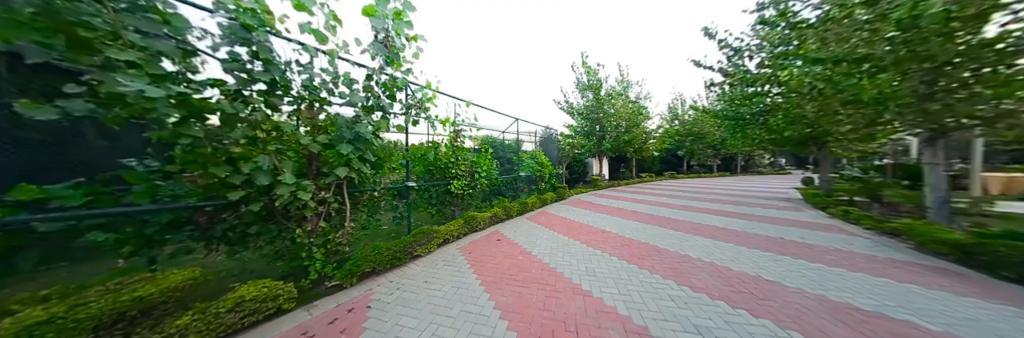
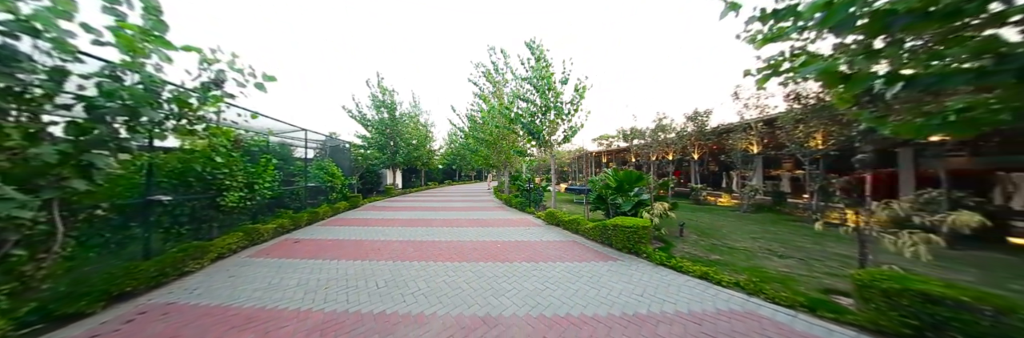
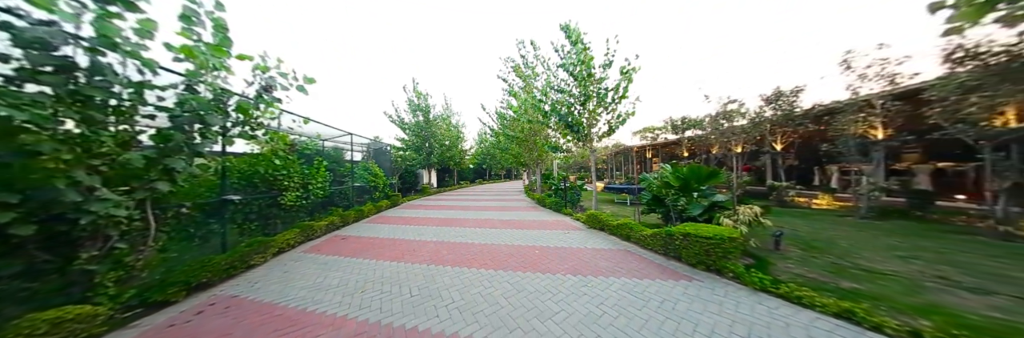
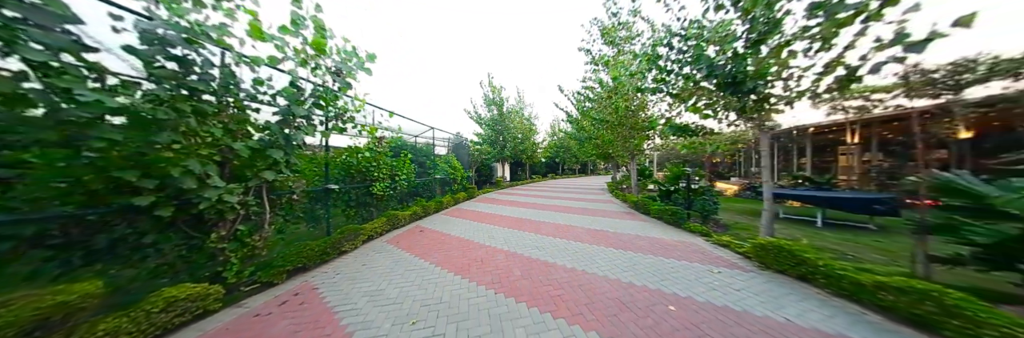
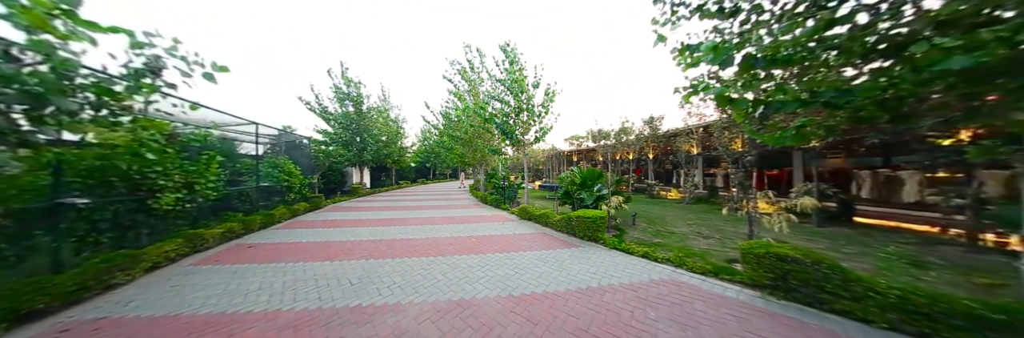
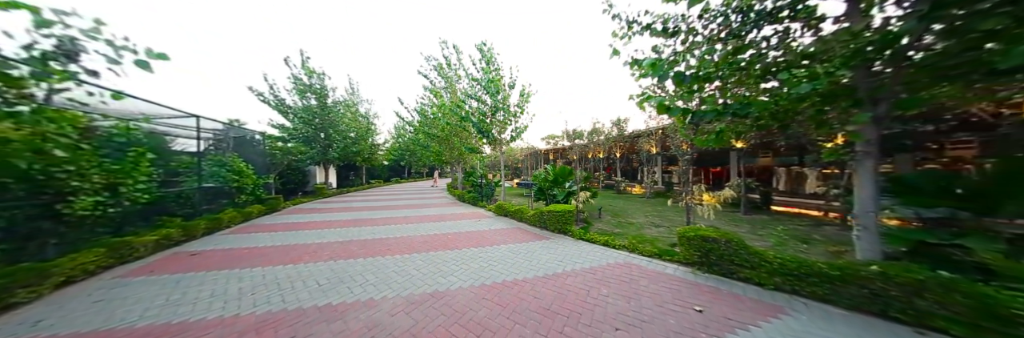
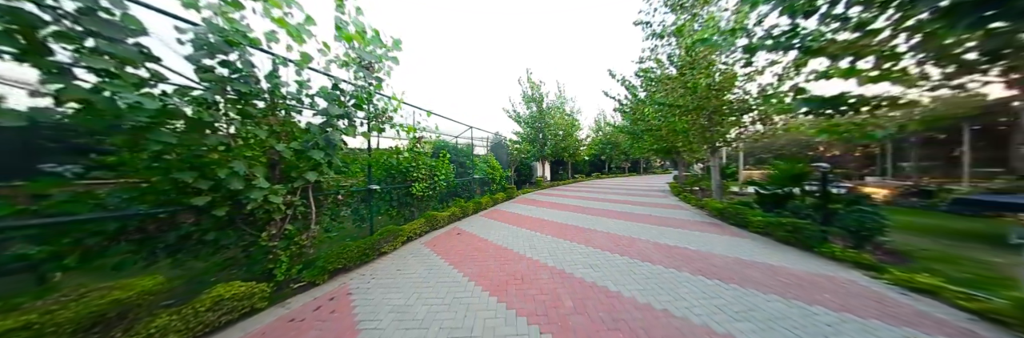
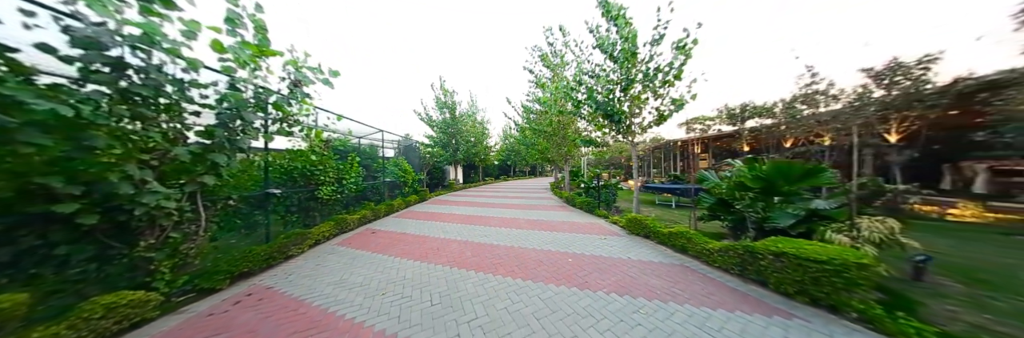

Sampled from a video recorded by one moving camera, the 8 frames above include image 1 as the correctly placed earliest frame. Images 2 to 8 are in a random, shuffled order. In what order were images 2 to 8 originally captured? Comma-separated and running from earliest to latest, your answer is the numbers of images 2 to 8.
7, 4, 8, 3, 2, 5, 6
